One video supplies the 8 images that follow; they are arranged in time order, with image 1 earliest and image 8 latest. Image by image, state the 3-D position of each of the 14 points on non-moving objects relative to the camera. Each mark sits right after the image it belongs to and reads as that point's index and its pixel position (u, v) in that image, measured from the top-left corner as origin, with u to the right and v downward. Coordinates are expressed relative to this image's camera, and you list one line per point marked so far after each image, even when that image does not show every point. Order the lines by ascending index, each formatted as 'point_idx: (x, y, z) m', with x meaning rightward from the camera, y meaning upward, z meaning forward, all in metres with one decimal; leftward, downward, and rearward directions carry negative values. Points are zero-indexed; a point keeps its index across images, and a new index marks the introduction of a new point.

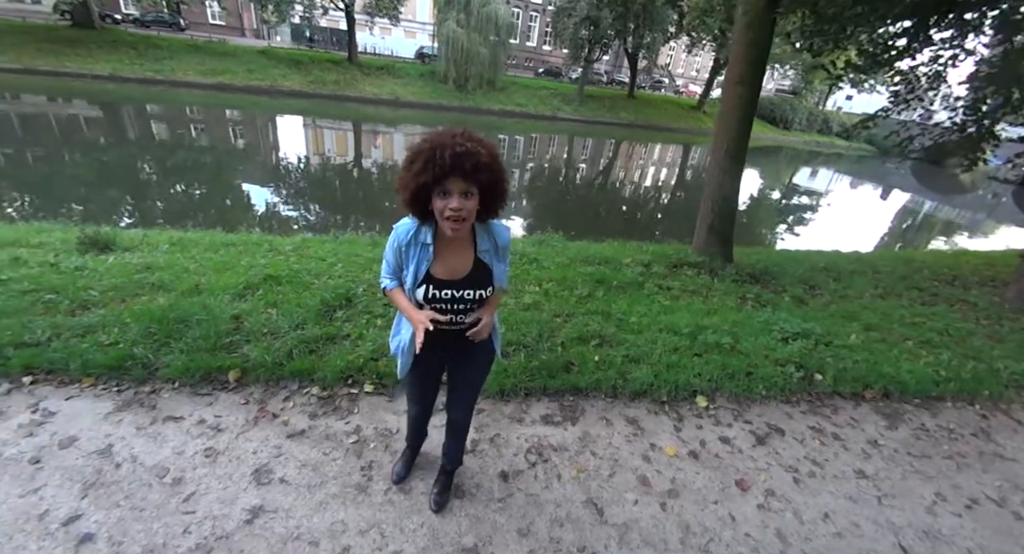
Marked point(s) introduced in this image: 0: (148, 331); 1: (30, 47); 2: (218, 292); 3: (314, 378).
0: (-2.1, -0.3, +2.6) m
1: (-20.7, +9.7, +19.4) m
2: (-2.1, -0.1, +3.3) m
3: (-1.1, -0.6, +2.5) m
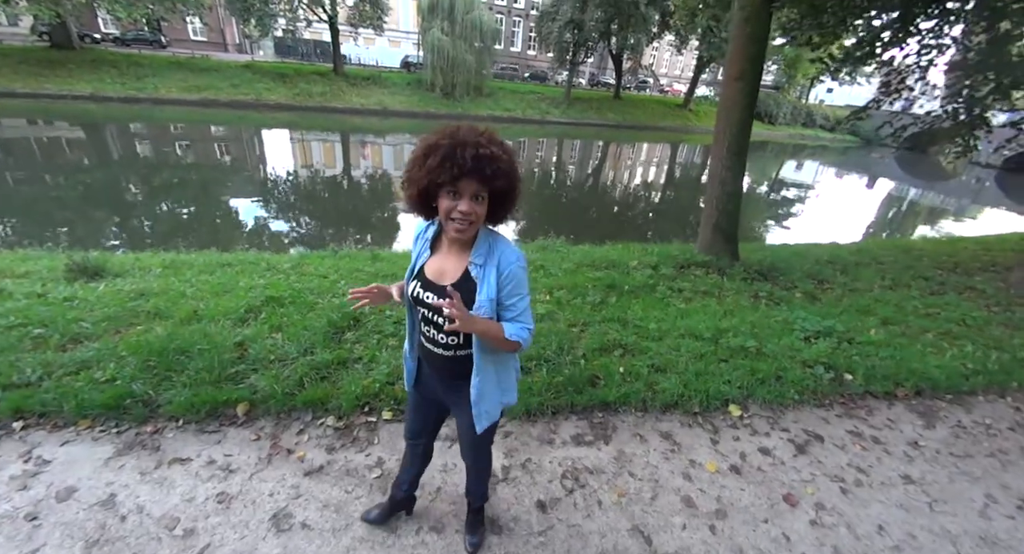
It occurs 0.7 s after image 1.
0: (-2.0, -0.5, +2.5) m
1: (-21.2, +8.6, +19.1) m
2: (-2.0, -0.3, +3.1) m
3: (-0.9, -0.7, +2.3) m
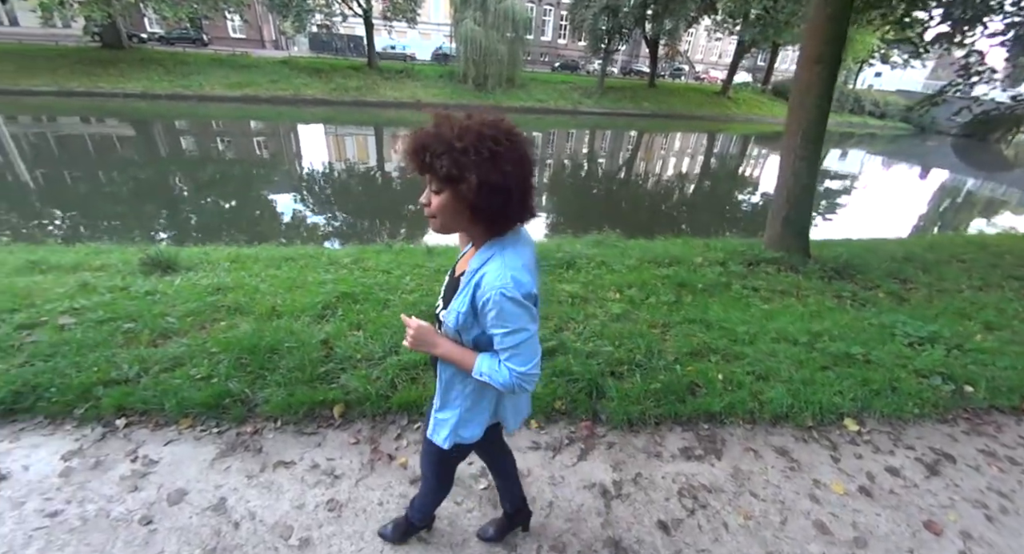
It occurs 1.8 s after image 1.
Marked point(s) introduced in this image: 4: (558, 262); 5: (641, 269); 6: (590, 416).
0: (-1.5, -0.5, +2.4) m
1: (-19.6, +9.0, +20.0) m
2: (-1.5, -0.2, +3.1) m
3: (-0.4, -0.7, +2.3) m
4: (+0.5, +0.2, +4.9) m
5: (+1.3, +0.1, +4.7) m
6: (+0.4, -0.7, +2.3) m
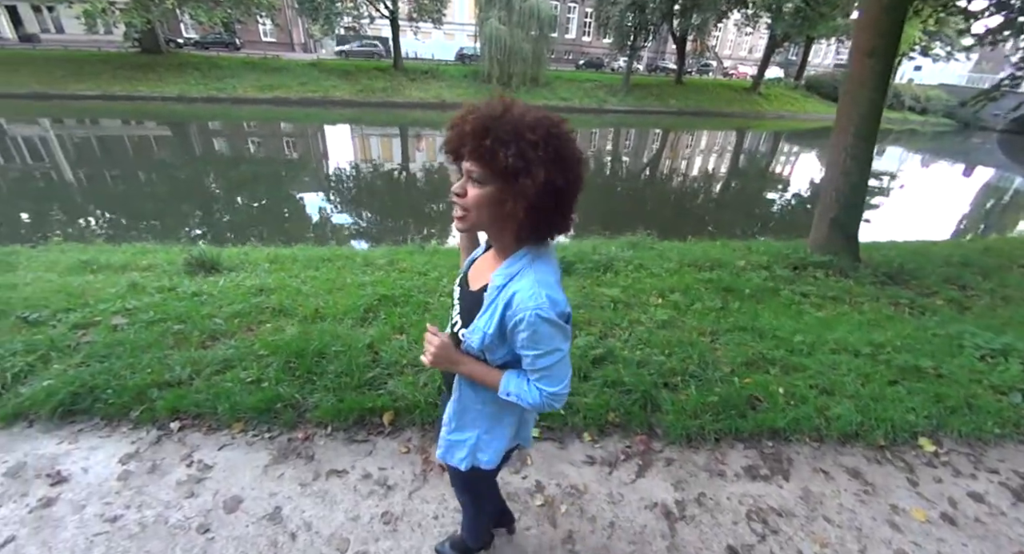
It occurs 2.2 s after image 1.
0: (-1.2, -0.5, +2.4) m
1: (-18.5, +9.2, +20.8) m
2: (-1.2, -0.3, +3.1) m
3: (-0.2, -0.7, +2.2) m
4: (+0.9, +0.1, +4.8) m
5: (+1.7, 0.0, +4.6) m
6: (+0.7, -0.8, +2.3) m
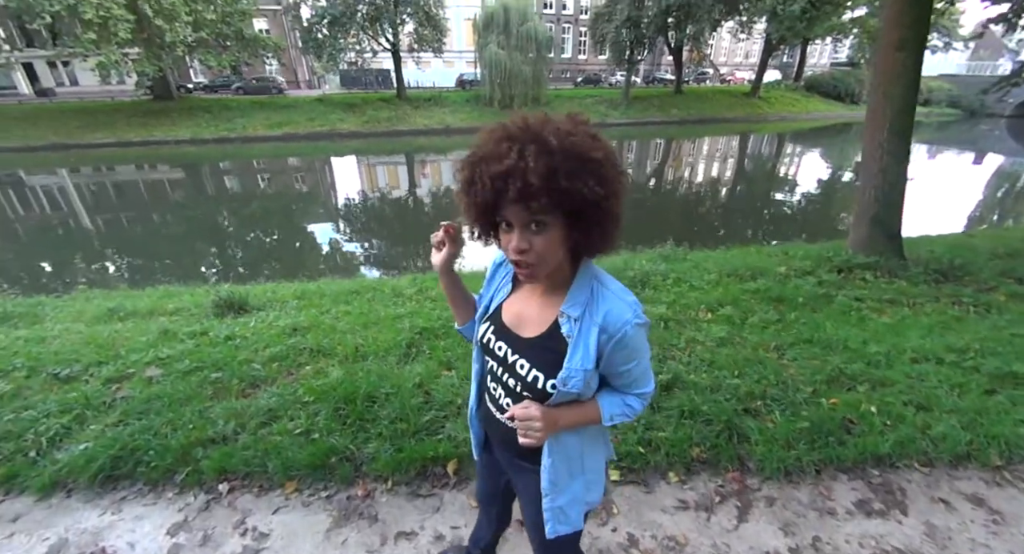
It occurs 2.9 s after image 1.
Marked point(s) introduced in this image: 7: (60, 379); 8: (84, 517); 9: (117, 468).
0: (-0.9, -0.7, +2.3) m
1: (-18.3, +7.2, +21.4) m
2: (-0.8, -0.5, +2.9) m
3: (+0.1, -0.8, +2.0) m
4: (+1.2, 0.0, +4.6) m
5: (+2.0, -0.1, +4.4) m
6: (+1.0, -0.8, +2.0) m
7: (-2.8, -0.6, +2.8) m
8: (-1.8, -1.0, +1.9) m
9: (-1.8, -0.9, +2.0) m
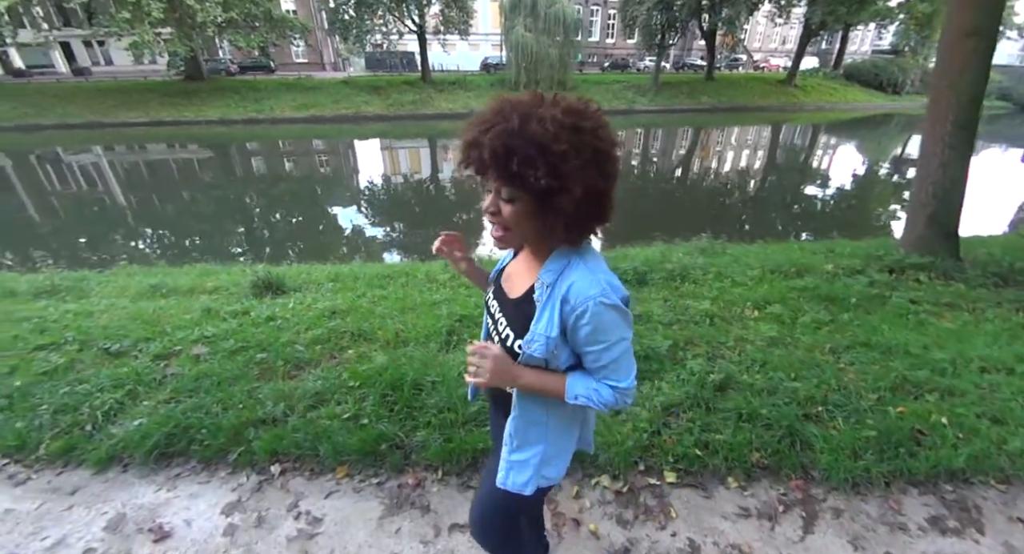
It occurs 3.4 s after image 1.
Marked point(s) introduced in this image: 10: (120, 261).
0: (-0.6, -0.6, +2.3) m
1: (-17.0, +8.3, +21.8) m
2: (-0.6, -0.4, +2.9) m
3: (+0.4, -0.8, +2.0) m
4: (+1.5, 0.0, +4.5) m
5: (+2.4, 0.0, +4.2) m
6: (+1.2, -0.8, +1.9) m
7: (-2.5, -0.5, +2.9) m
8: (-1.5, -0.9, +1.9) m
9: (-1.5, -0.8, +2.1) m
10: (-7.2, +0.3, +8.4) m
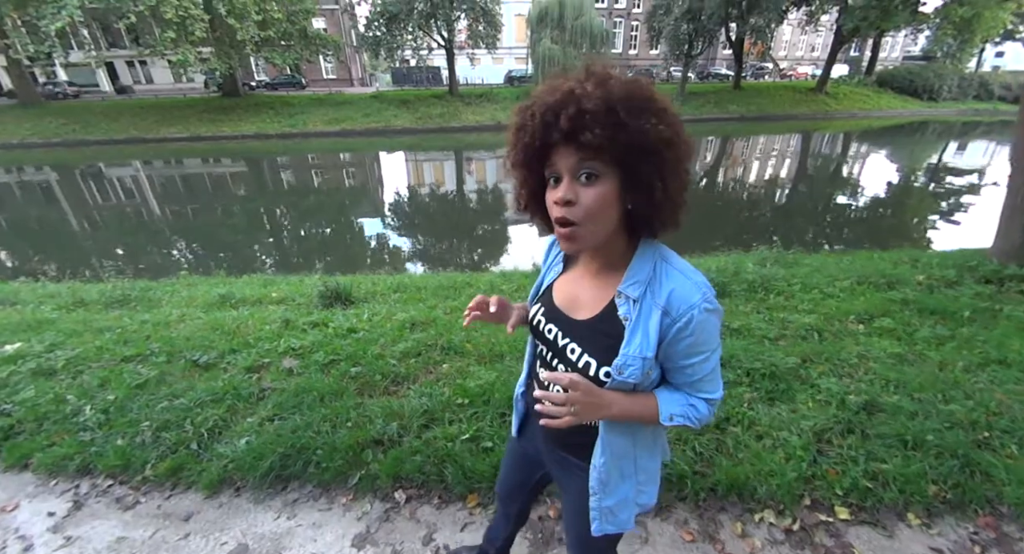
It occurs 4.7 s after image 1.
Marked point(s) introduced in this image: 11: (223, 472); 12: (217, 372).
0: (0.0, -0.7, +2.1) m
1: (-15.6, +7.8, +22.5) m
2: (0.0, -0.5, +2.7) m
3: (+0.9, -0.8, +1.8) m
4: (+2.2, -0.1, +4.2) m
5: (+3.0, -0.1, +4.0) m
6: (+1.8, -0.9, +1.7) m
7: (-1.9, -0.5, +2.8) m
8: (-1.0, -0.9, +1.8) m
9: (-1.0, -0.8, +1.9) m
10: (-6.4, +0.1, +8.5) m
11: (-1.2, -0.8, +1.9) m
12: (-1.7, -0.6, +2.7) m
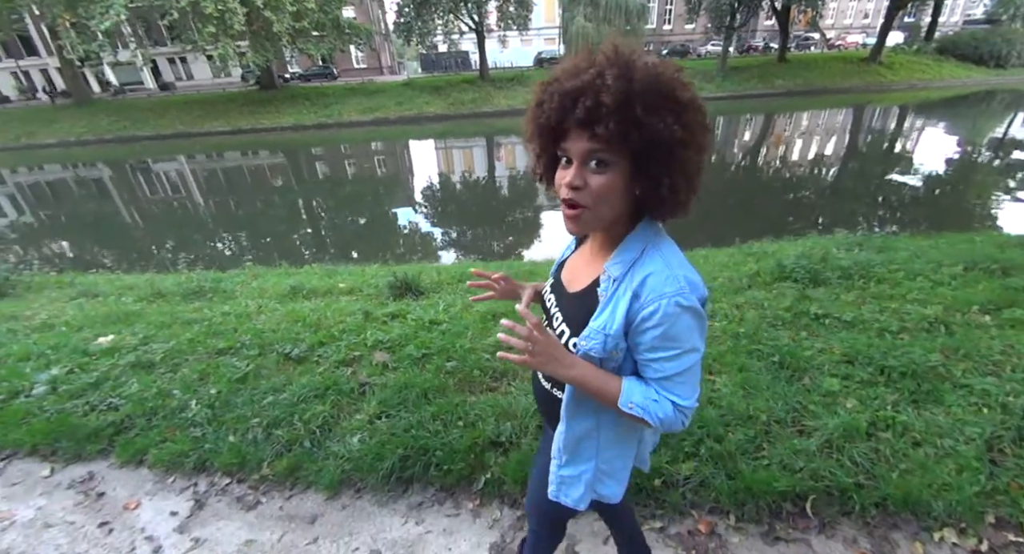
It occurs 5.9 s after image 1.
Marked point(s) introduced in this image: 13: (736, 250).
0: (+0.5, -0.6, +2.0) m
1: (-13.8, +8.4, +23.0) m
2: (+0.6, -0.4, +2.6) m
3: (+1.4, -0.8, +1.6) m
4: (+2.9, +0.1, +3.9) m
5: (+3.7, 0.0, +3.6) m
6: (+2.3, -0.8, +1.5) m
7: (-1.4, -0.5, +2.8) m
8: (-0.5, -0.9, +1.7) m
9: (-0.4, -0.8, +1.9) m
10: (-5.4, +0.3, +8.8) m
11: (-0.7, -0.8, +1.9) m
12: (-1.2, -0.5, +2.7) m
13: (+2.5, +0.3, +5.1) m
